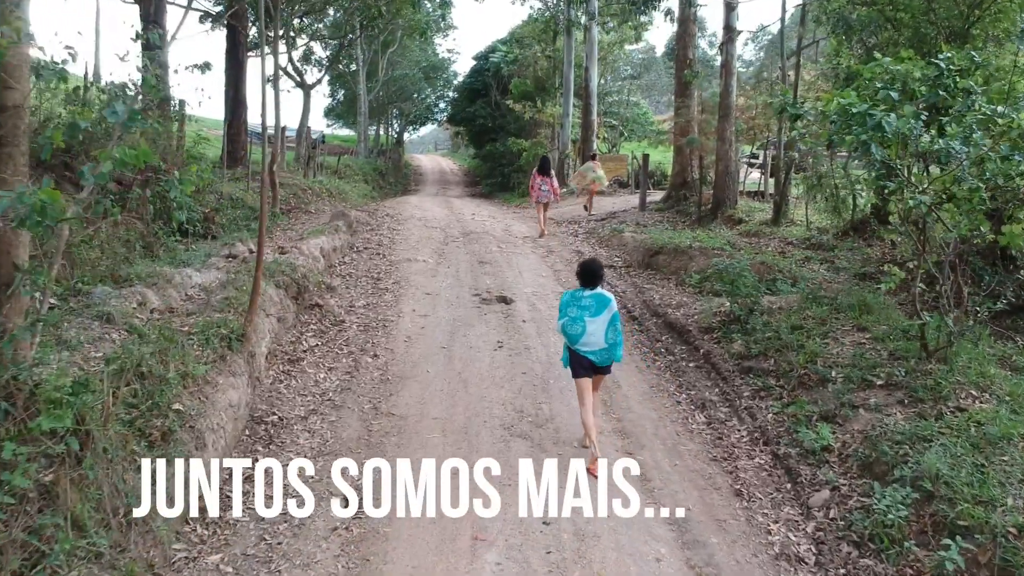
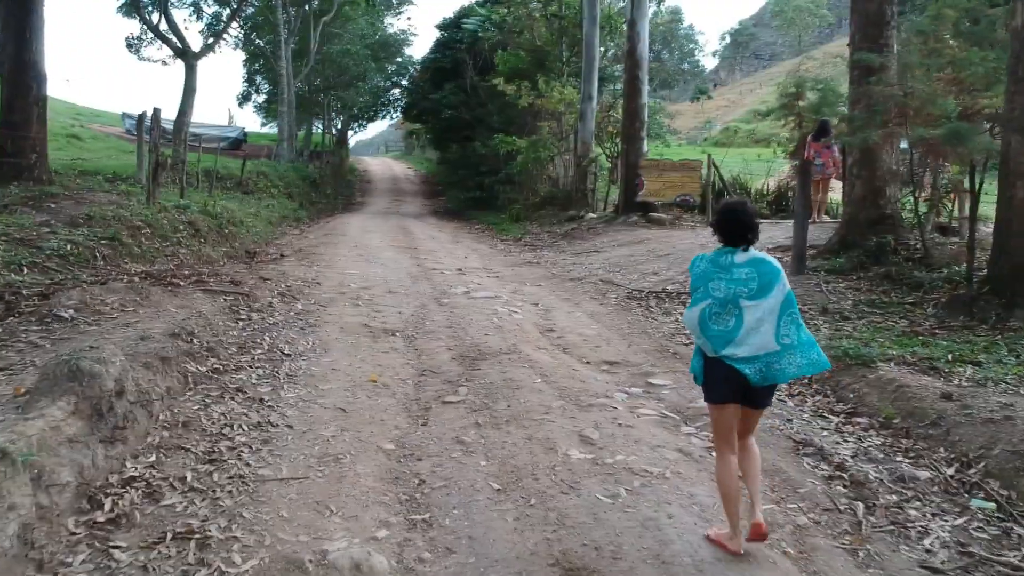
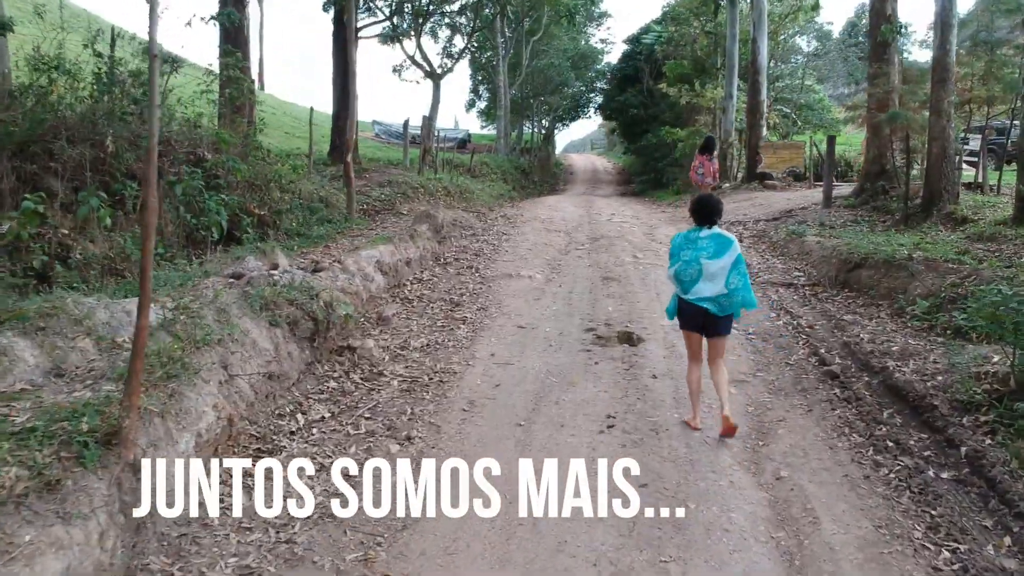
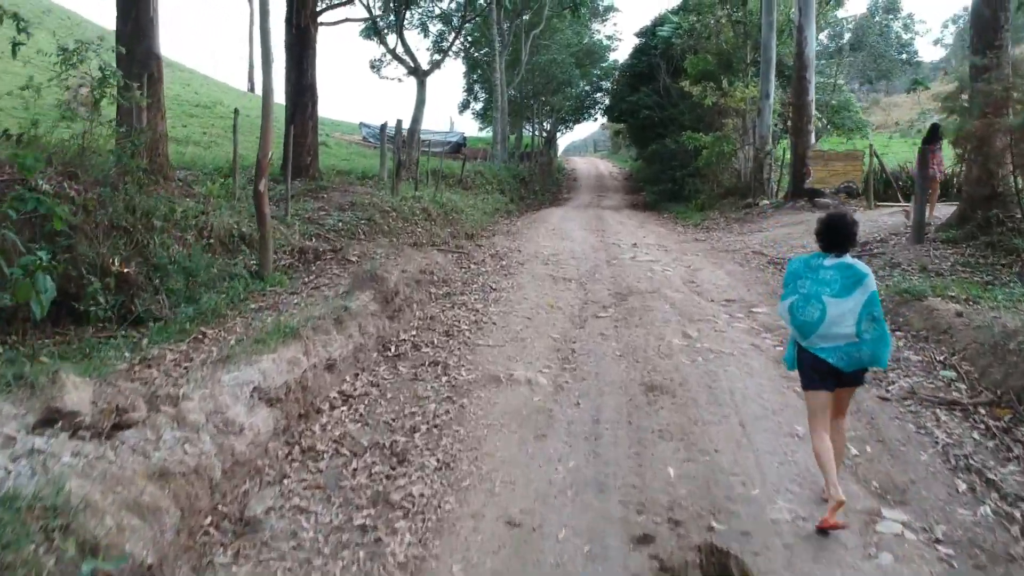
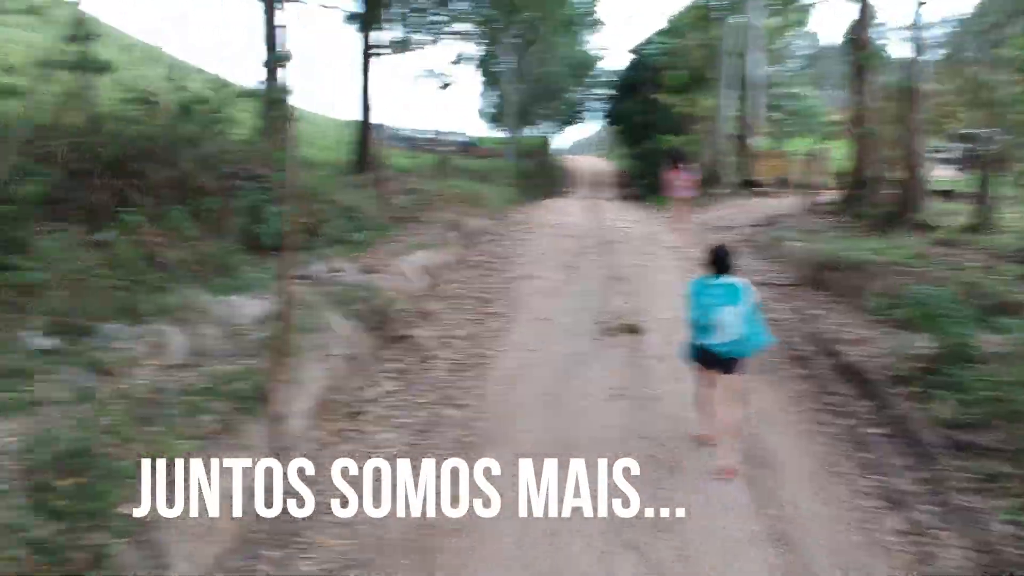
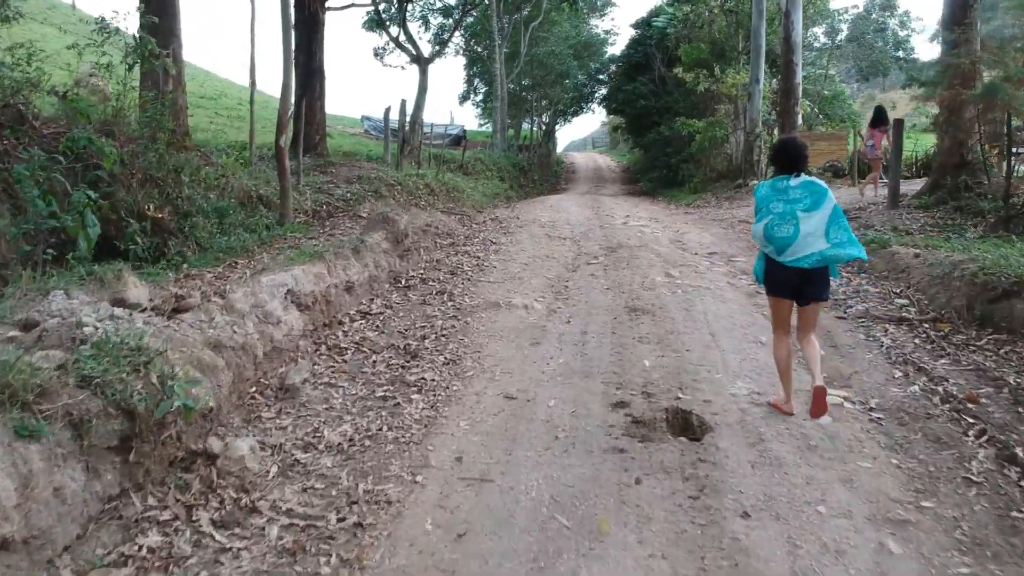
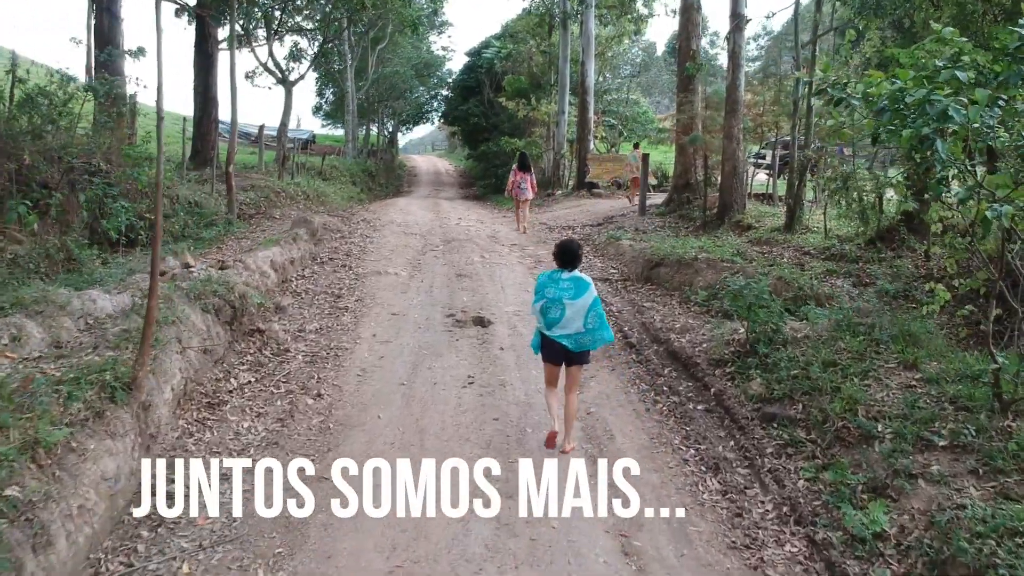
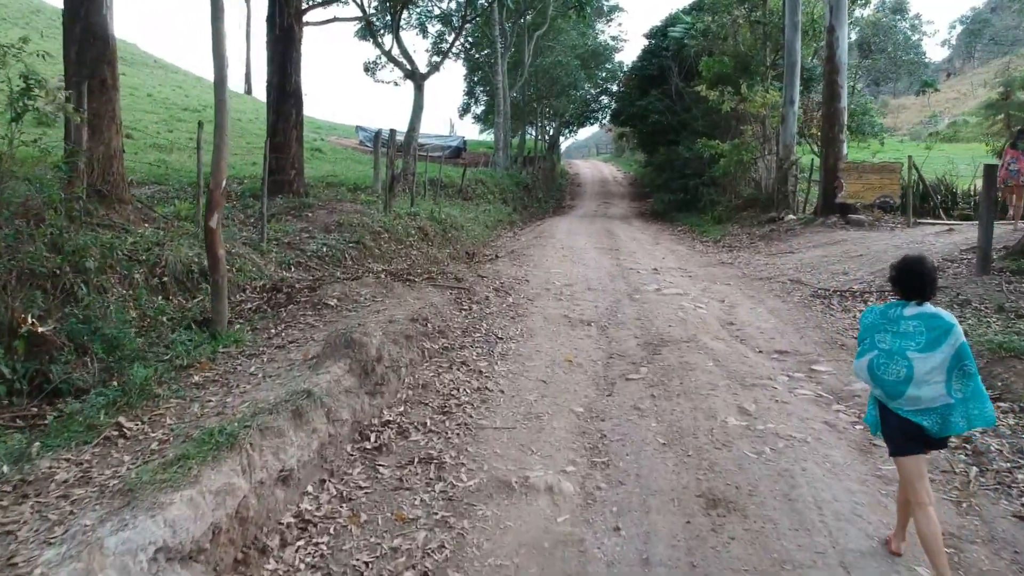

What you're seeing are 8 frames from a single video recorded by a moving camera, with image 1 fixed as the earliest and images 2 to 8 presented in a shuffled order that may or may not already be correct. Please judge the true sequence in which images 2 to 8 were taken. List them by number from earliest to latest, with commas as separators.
7, 5, 3, 6, 4, 8, 2
